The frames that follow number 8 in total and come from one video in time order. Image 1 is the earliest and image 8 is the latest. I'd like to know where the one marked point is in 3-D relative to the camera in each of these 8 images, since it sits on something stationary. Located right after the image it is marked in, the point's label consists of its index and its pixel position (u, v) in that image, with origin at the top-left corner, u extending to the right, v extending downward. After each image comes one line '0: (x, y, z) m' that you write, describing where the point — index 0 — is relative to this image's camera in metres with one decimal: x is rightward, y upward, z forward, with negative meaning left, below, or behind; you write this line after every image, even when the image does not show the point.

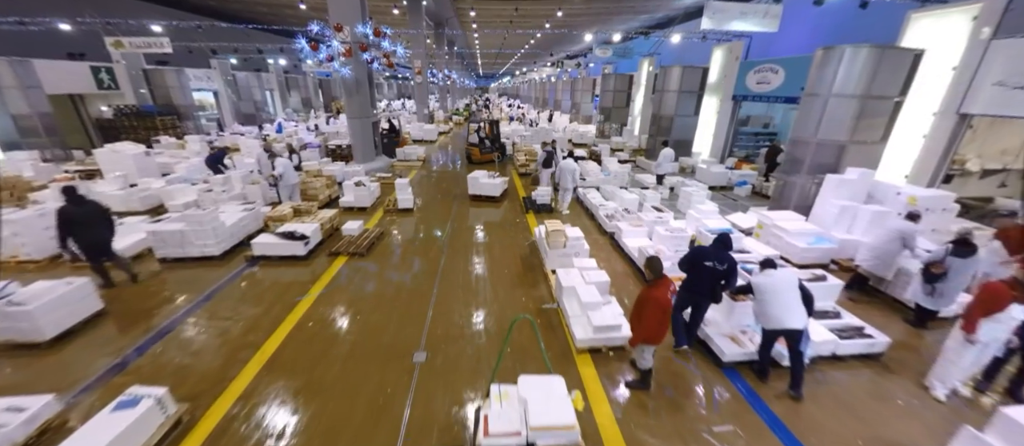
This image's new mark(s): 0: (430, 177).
0: (-3.2, +1.9, +13.0) m
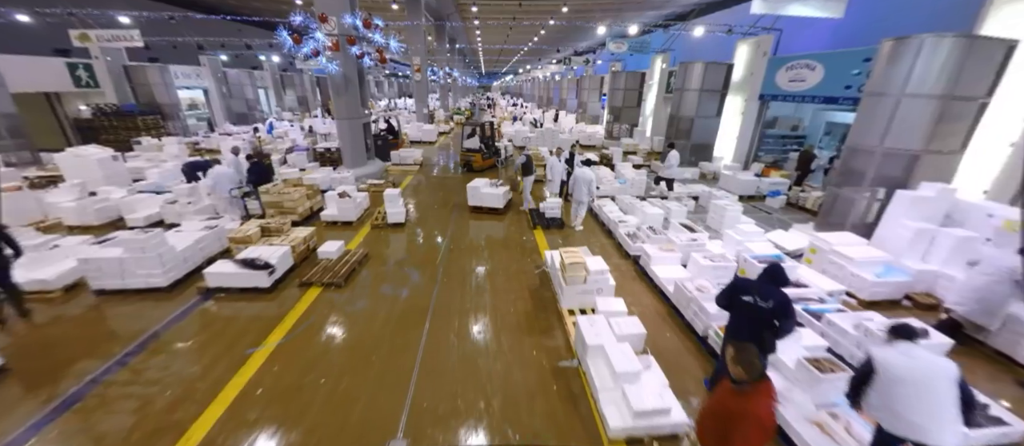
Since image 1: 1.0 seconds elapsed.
0: (-3.1, +1.5, +11.9) m
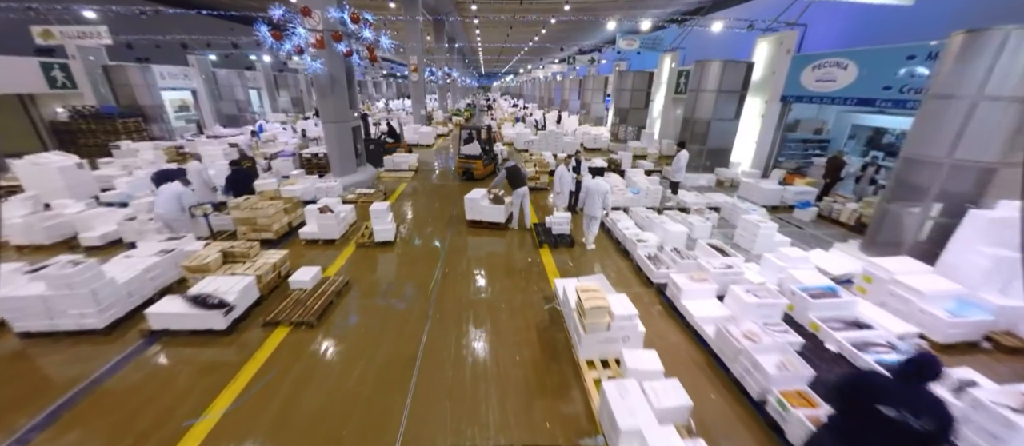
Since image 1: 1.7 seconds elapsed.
0: (-3.0, +1.1, +11.0) m
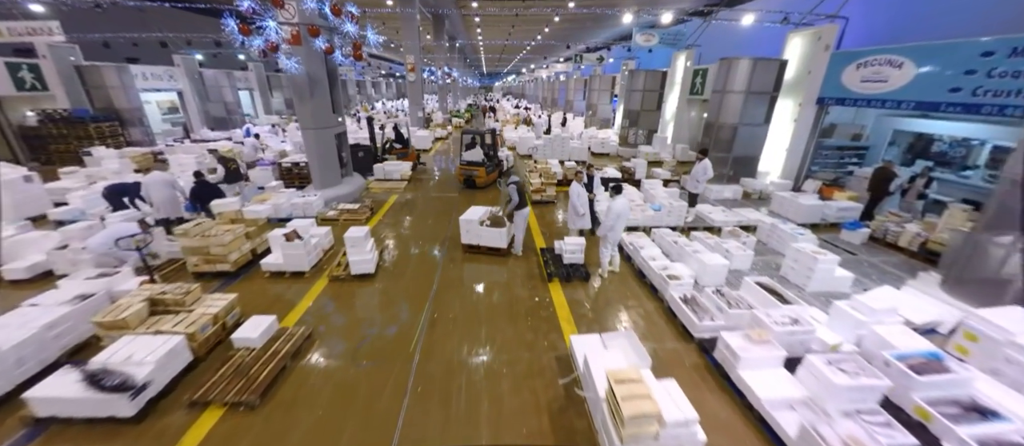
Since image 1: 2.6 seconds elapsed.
0: (-2.9, +0.6, +9.9) m
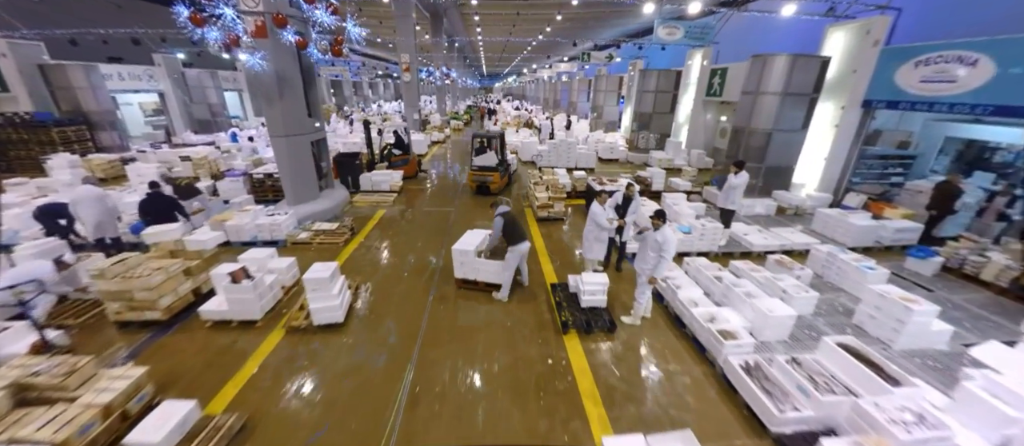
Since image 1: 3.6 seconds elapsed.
0: (-2.8, +0.1, +8.7) m
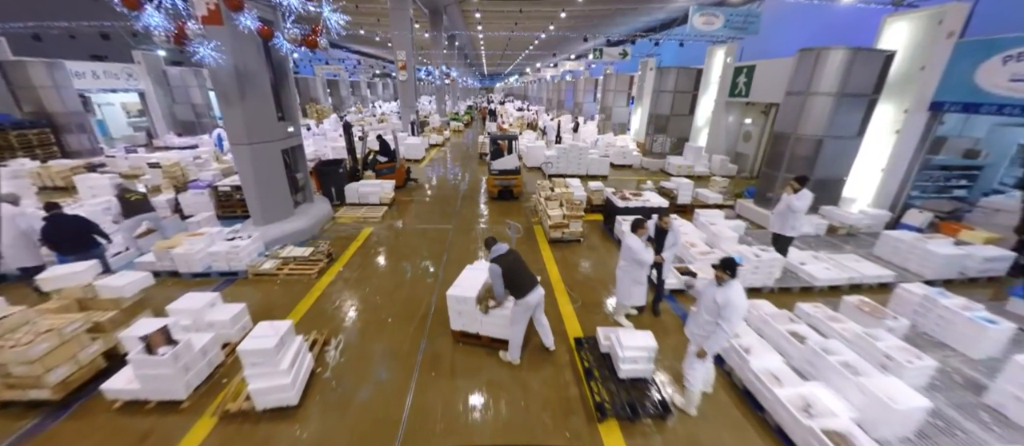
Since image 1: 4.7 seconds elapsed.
0: (-2.7, -0.4, +7.4) m
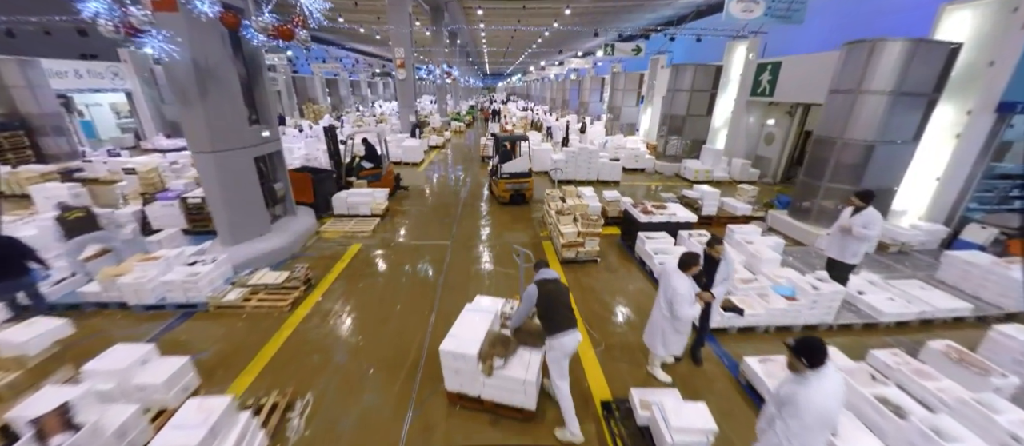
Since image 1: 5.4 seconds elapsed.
0: (-2.5, -0.7, +6.6) m
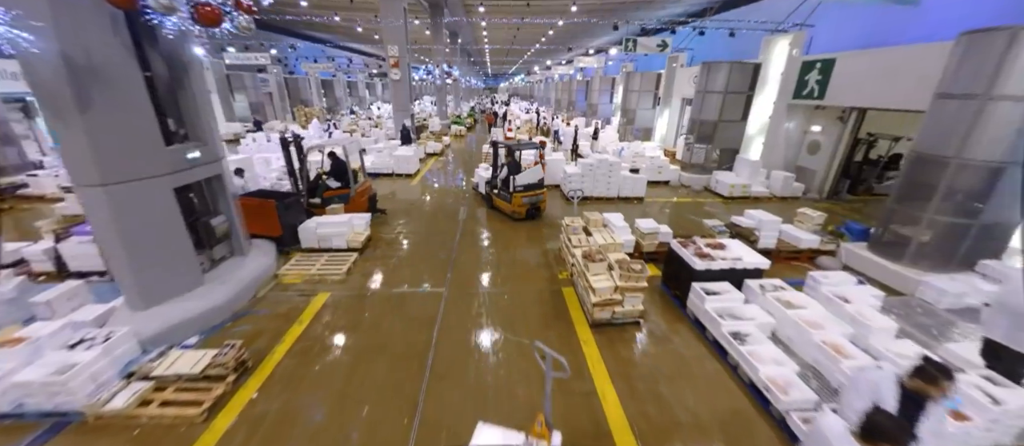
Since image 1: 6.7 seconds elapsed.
0: (-2.3, -1.4, +5.1) m
